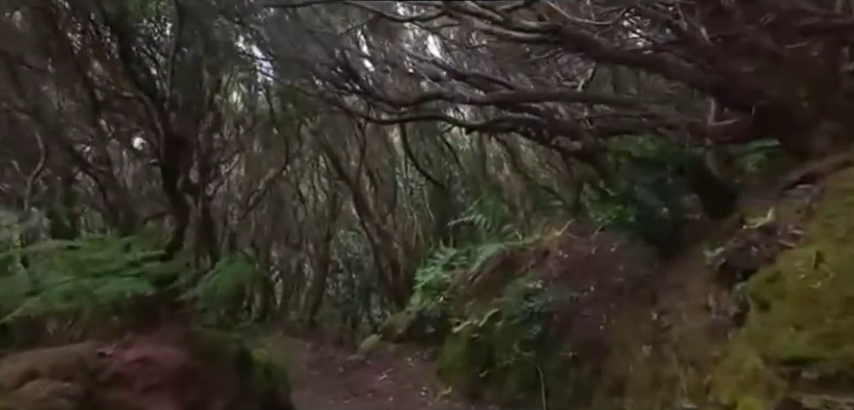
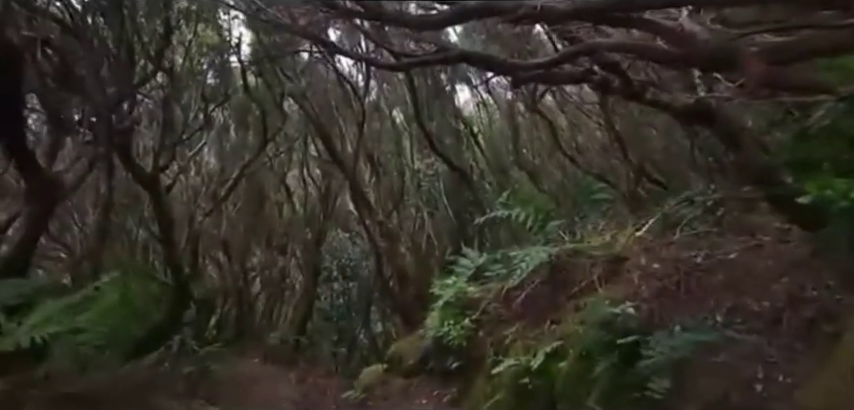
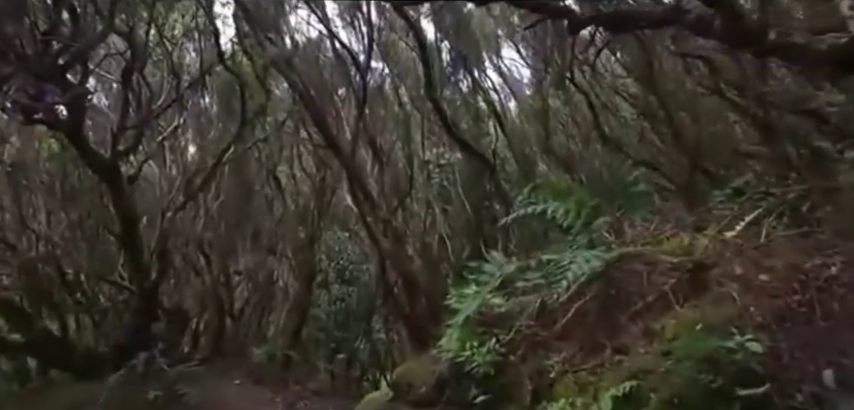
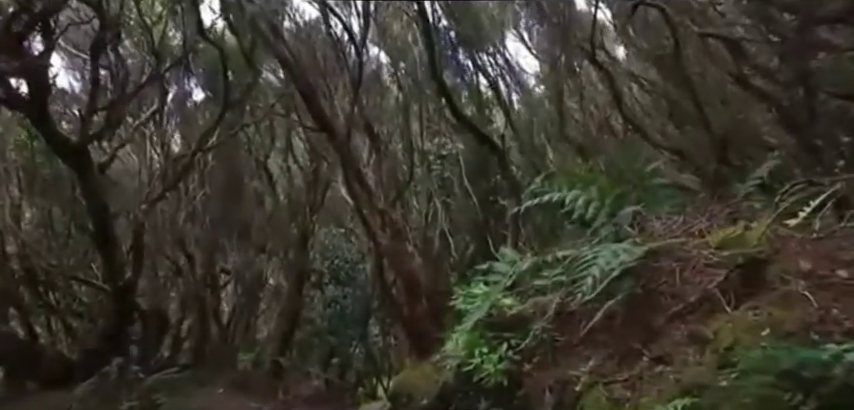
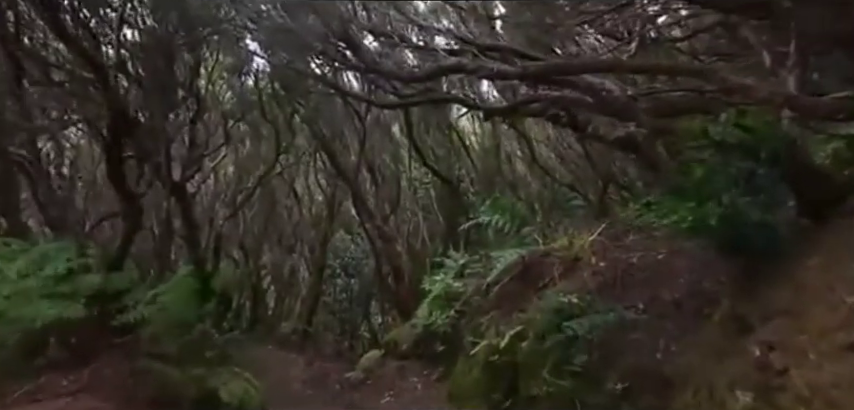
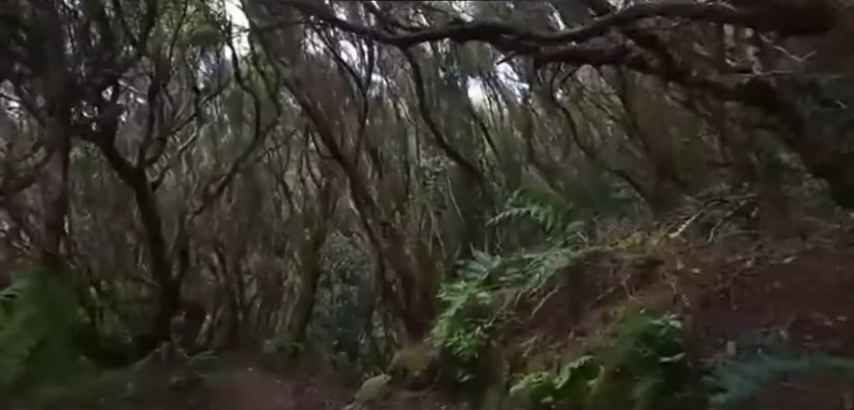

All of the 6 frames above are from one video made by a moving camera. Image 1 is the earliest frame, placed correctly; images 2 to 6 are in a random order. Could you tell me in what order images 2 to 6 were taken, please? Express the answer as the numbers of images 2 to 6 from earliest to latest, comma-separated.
5, 2, 6, 3, 4
